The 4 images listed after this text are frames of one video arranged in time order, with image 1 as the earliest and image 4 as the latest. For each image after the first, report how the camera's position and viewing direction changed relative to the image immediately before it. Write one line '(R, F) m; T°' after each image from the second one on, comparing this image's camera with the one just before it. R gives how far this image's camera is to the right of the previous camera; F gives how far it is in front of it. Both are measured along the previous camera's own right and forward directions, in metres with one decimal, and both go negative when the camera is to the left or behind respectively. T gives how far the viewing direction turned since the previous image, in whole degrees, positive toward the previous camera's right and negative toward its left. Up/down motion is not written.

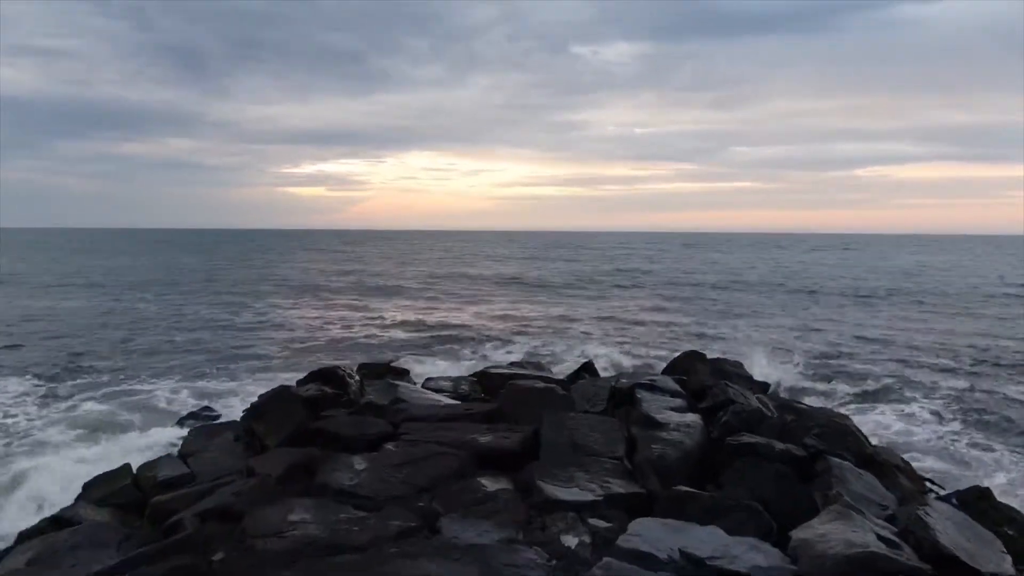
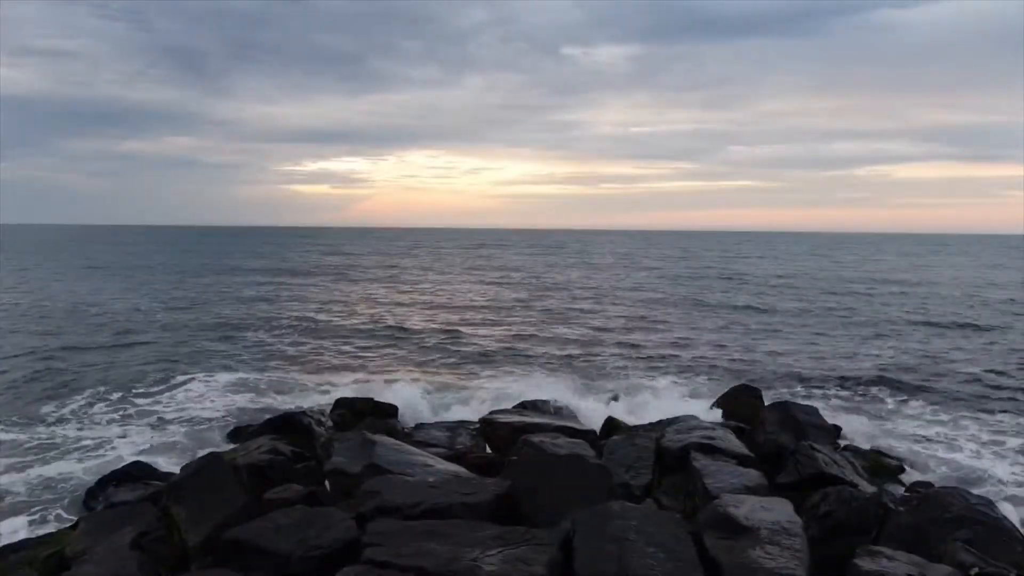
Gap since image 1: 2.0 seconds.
(-0.1, +2.2) m; 0°
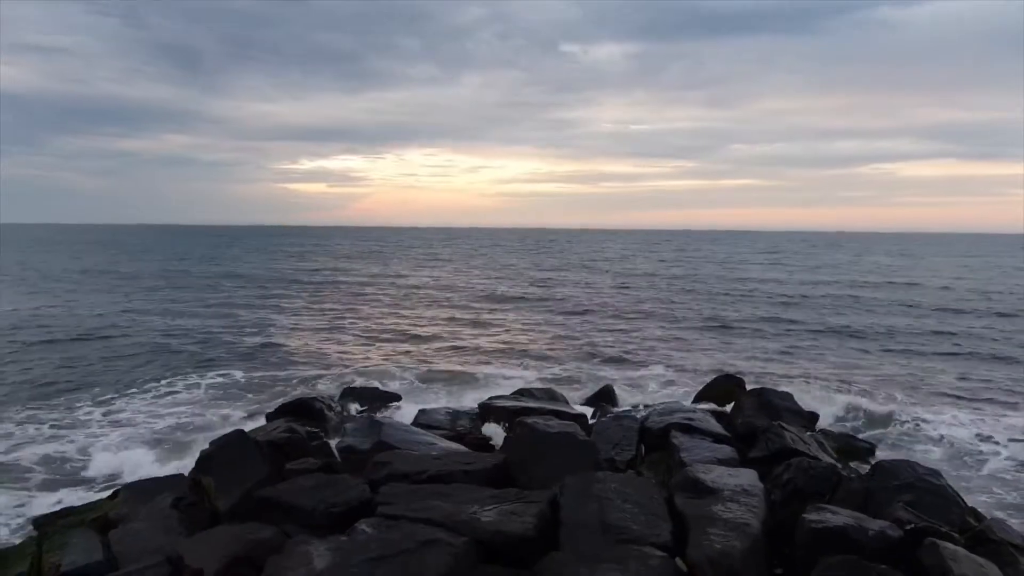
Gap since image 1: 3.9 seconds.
(0.0, -0.9) m; 0°
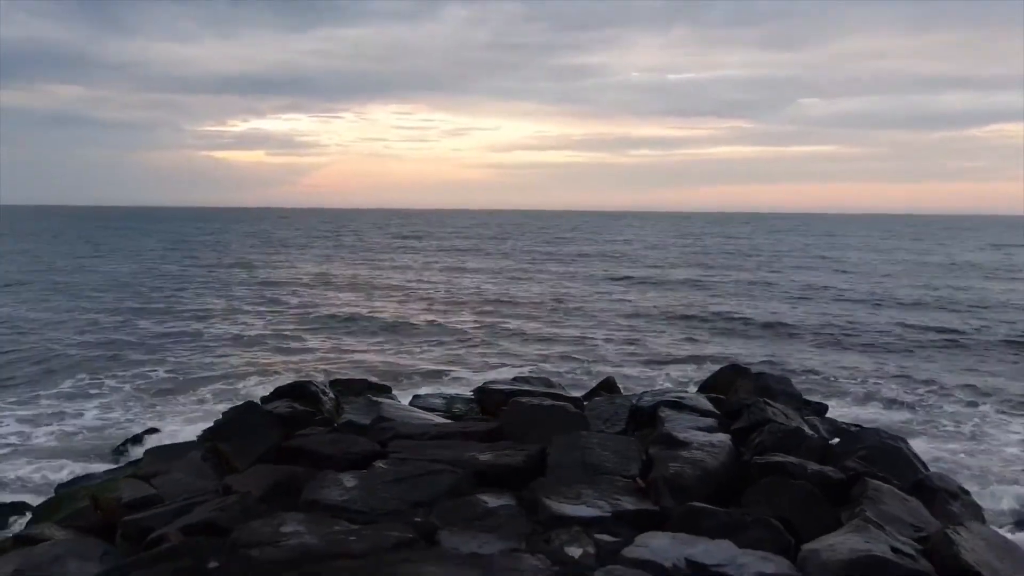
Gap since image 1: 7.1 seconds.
(0.0, -1.0) m; 0°
